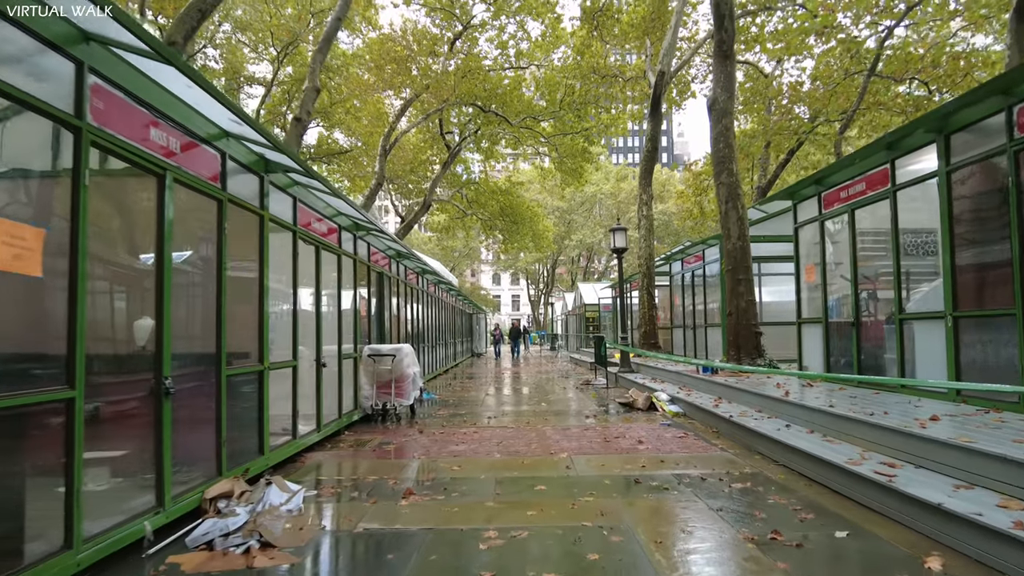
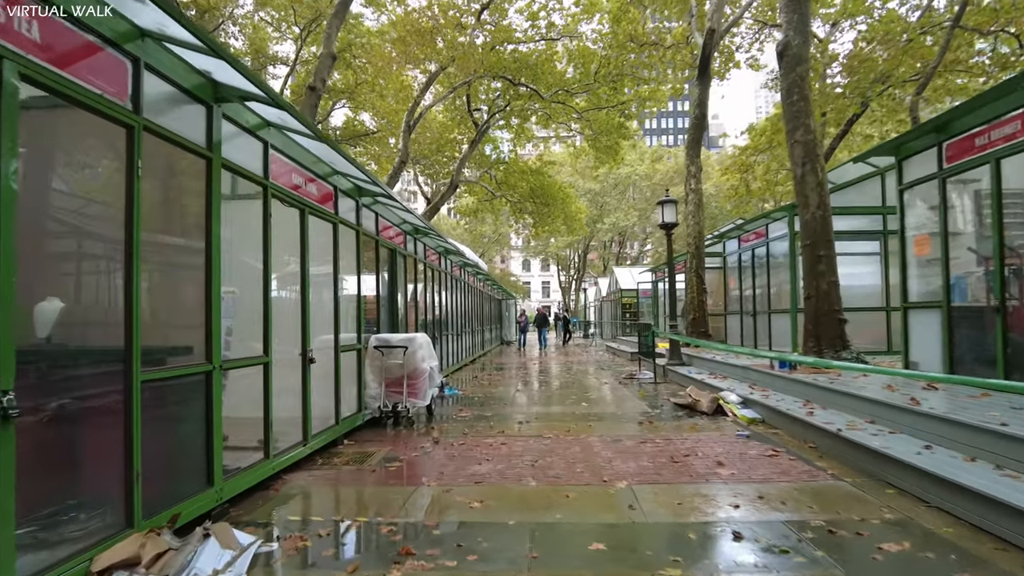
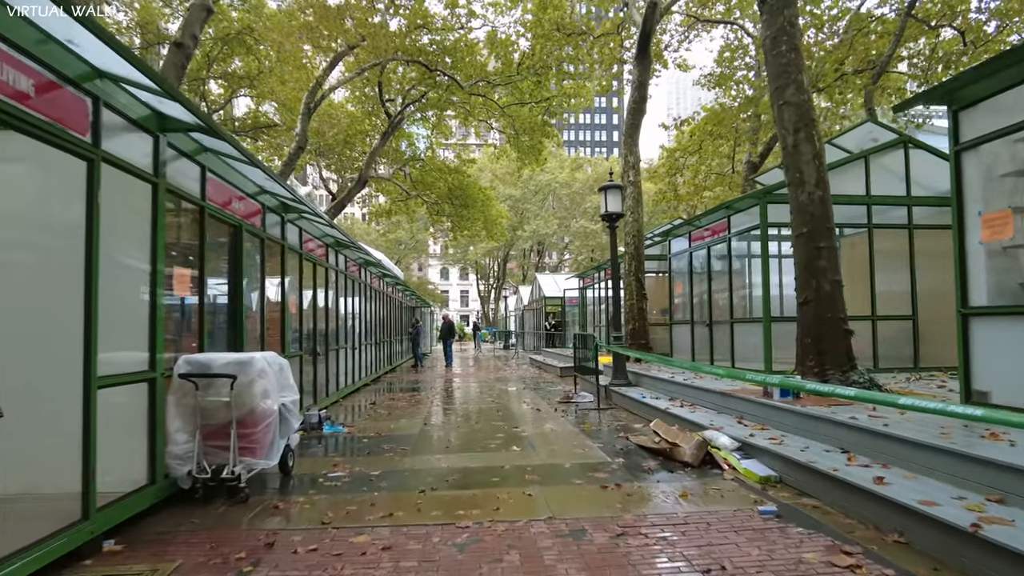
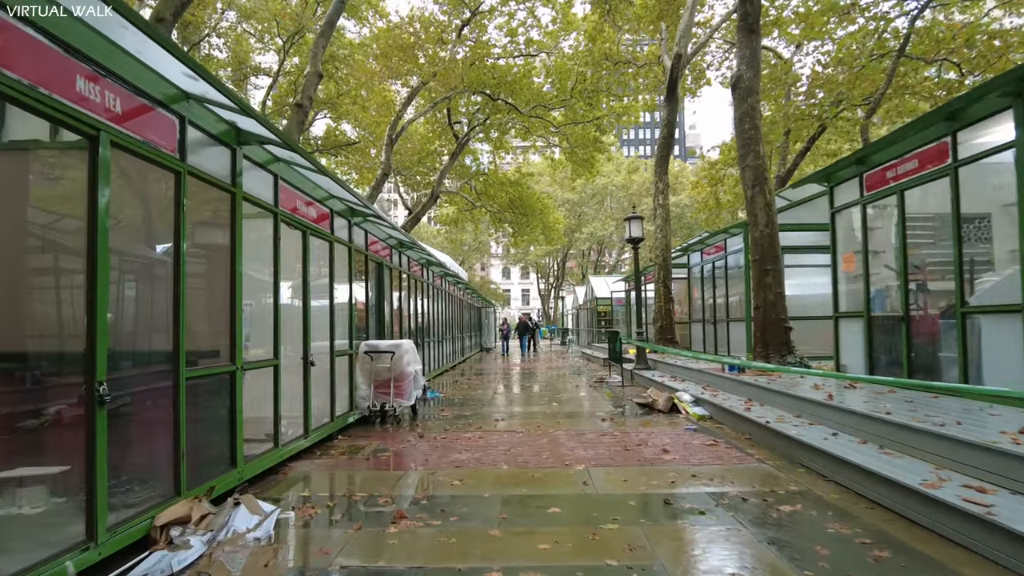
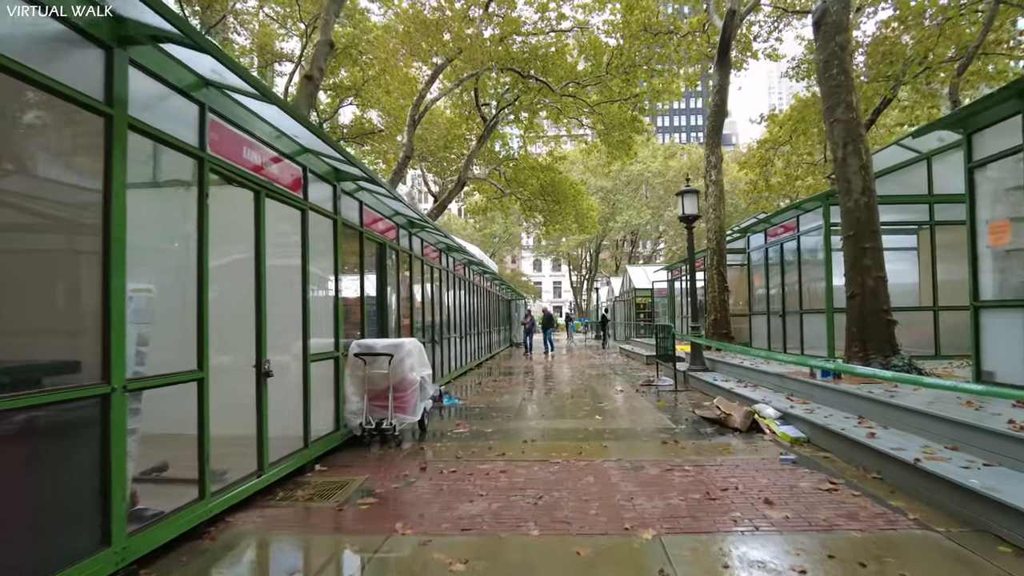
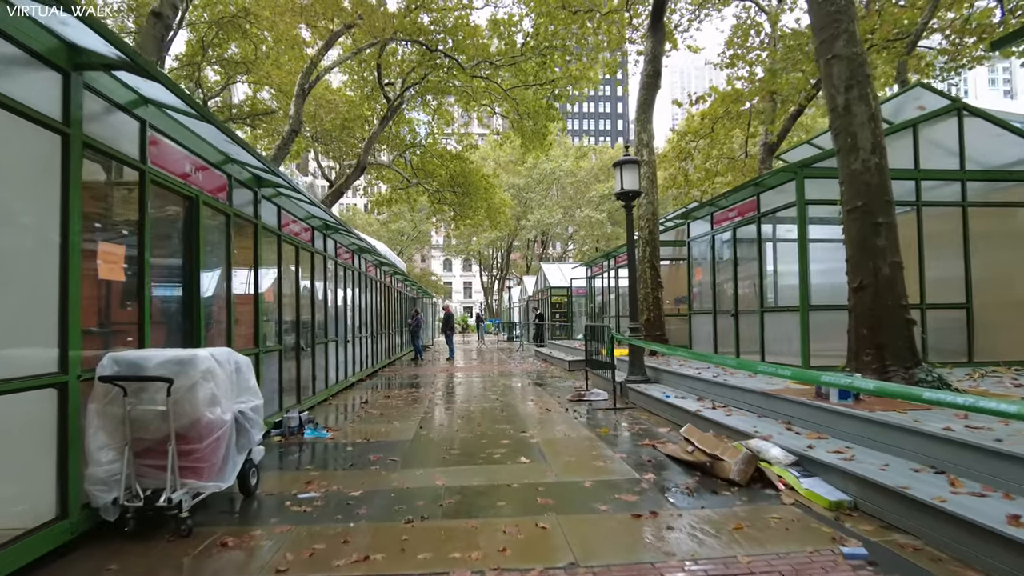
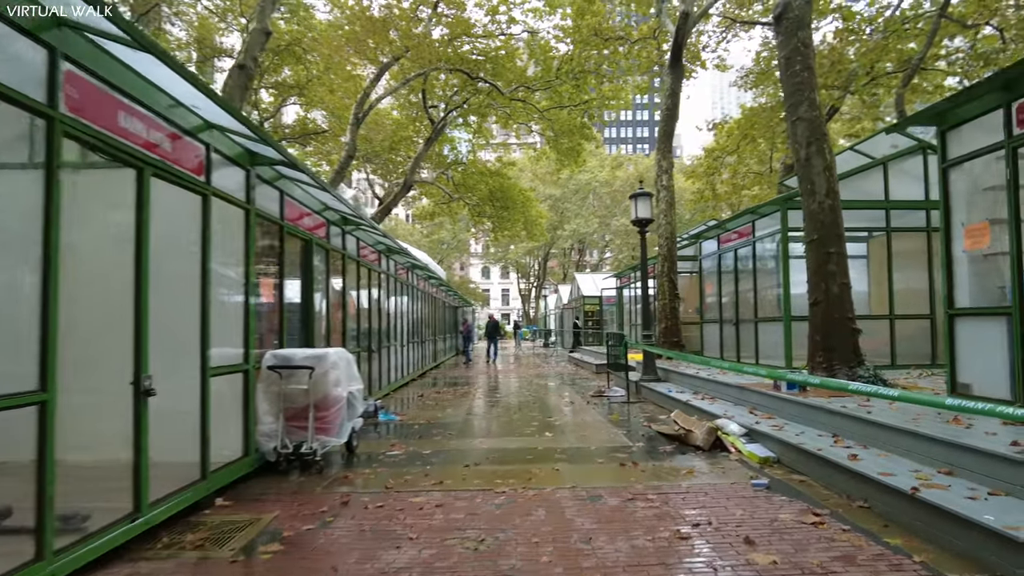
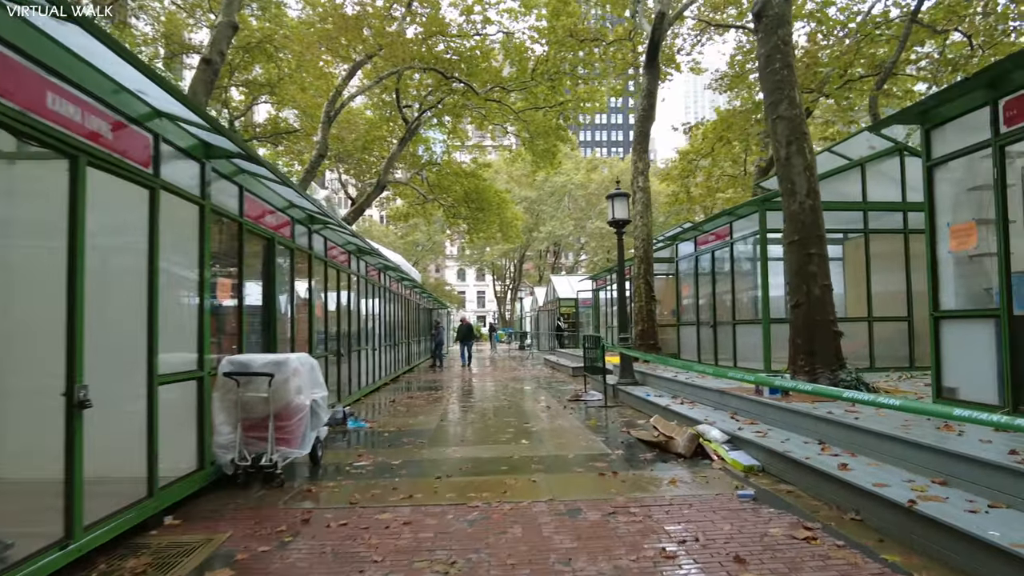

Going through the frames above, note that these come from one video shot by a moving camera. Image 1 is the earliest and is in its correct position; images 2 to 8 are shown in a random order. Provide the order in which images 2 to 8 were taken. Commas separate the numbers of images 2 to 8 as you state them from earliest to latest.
4, 2, 5, 7, 8, 3, 6
